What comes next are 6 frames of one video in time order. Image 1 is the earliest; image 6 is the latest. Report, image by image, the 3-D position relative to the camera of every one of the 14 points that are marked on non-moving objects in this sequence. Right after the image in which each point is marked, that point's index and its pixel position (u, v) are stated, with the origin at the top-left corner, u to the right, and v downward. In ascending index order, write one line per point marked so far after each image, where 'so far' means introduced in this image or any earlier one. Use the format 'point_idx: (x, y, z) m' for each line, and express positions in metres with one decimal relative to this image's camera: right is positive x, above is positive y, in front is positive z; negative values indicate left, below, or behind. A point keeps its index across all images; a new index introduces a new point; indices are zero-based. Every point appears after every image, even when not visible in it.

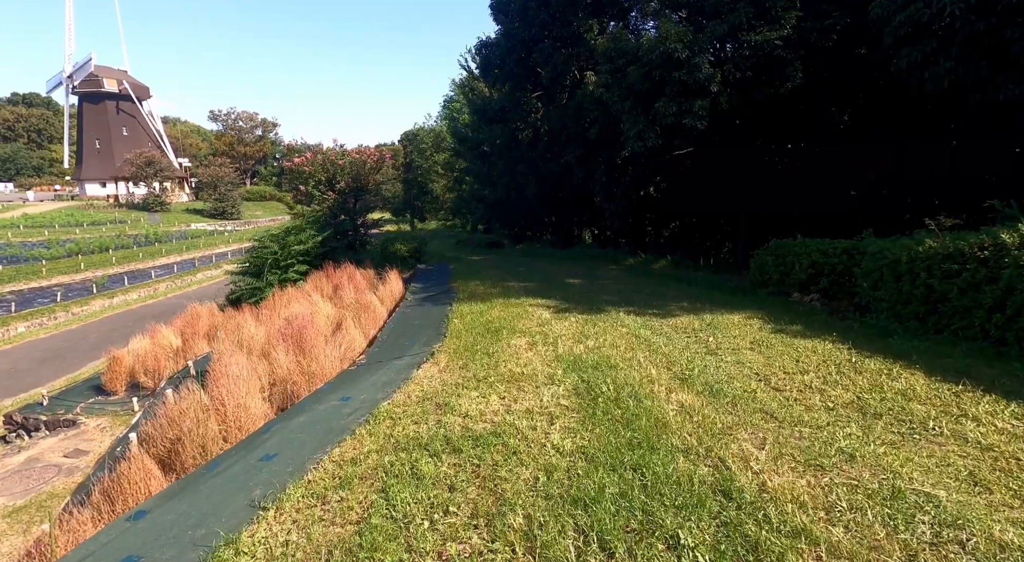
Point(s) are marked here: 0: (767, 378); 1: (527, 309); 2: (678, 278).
0: (+1.9, -0.7, +4.7) m
1: (+0.2, -0.4, +8.5) m
2: (+3.0, 0.0, +11.5) m
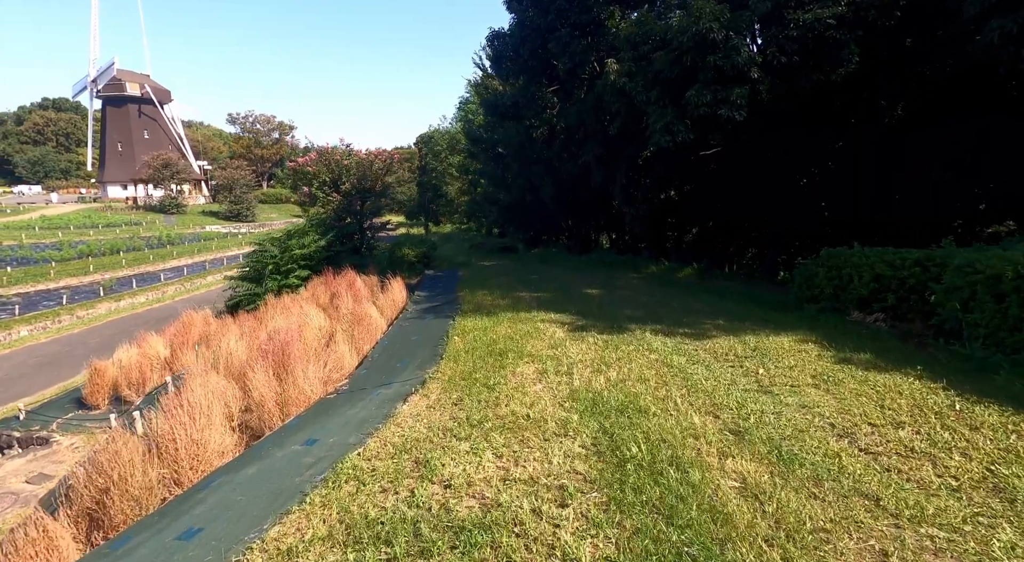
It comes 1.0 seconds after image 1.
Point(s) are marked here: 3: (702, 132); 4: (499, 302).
0: (+1.9, -0.9, +3.6) m
1: (+0.3, -0.5, +7.4) m
2: (+3.2, -0.1, +10.4) m
3: (+2.7, +2.1, +9.1) m
4: (-0.2, -0.3, +9.8) m
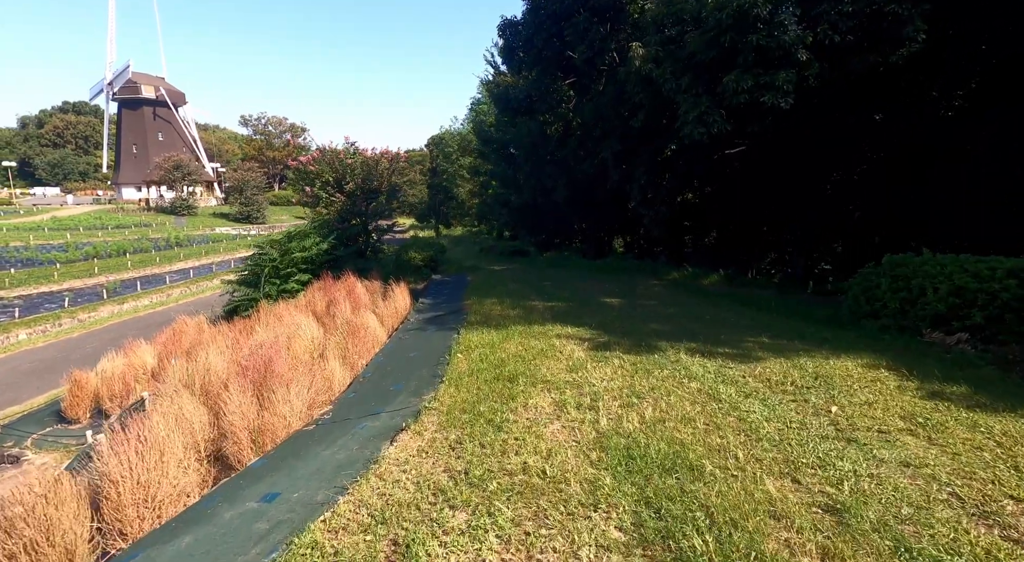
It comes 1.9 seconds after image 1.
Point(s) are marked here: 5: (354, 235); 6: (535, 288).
0: (+1.9, -1.0, +2.6) m
1: (+0.4, -0.6, +6.5) m
2: (+3.4, -0.3, +9.4) m
3: (+2.9, +2.0, +8.2) m
4: (0.0, -0.4, +8.9) m
5: (-4.2, +1.2, +16.8) m
6: (+0.4, -0.1, +11.9) m
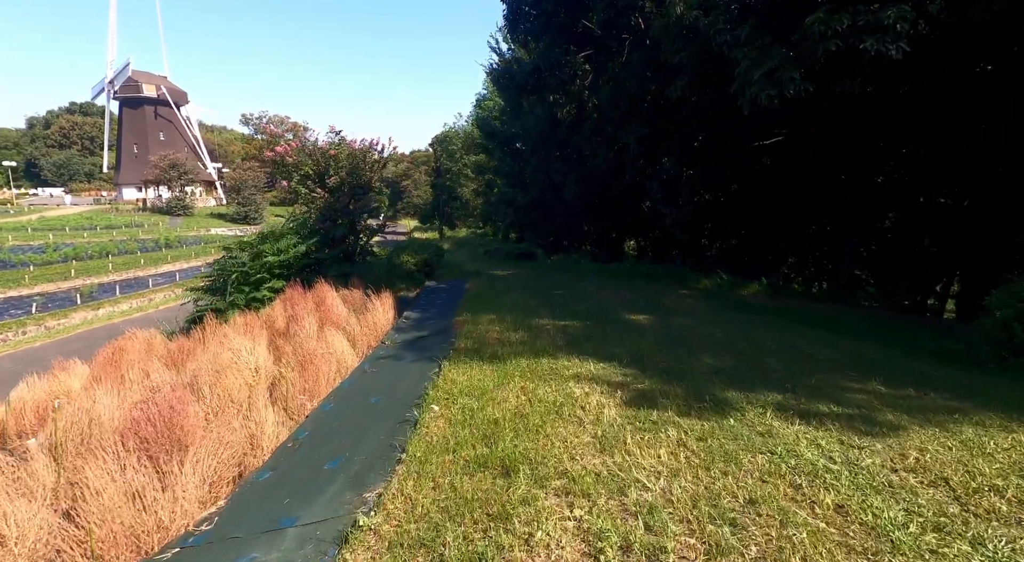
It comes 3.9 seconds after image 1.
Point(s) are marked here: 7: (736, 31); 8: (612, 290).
0: (+1.9, -1.1, +0.6) m
1: (+0.4, -0.8, +4.5) m
2: (+3.4, -0.4, +7.4) m
3: (+2.9, +1.9, +6.2) m
4: (0.0, -0.6, +6.9) m
5: (-4.1, +1.1, +14.9) m
6: (+0.5, -0.3, +9.9) m
7: (+2.1, +2.4, +6.1) m
8: (+1.7, -0.2, +10.9) m
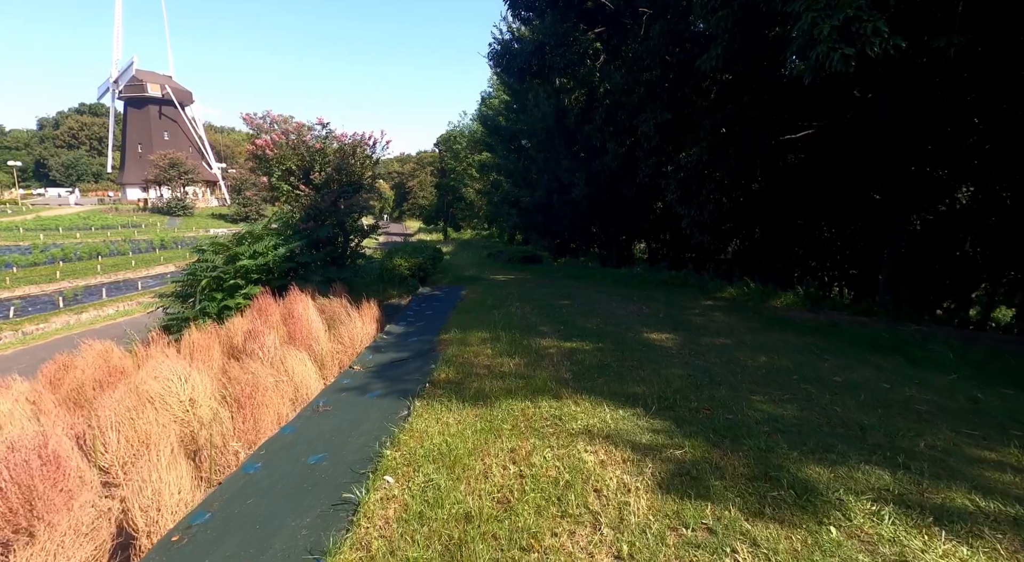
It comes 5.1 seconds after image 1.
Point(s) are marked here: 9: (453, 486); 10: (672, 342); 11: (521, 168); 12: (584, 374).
0: (+1.8, -1.2, -0.8) m
1: (+0.3, -0.9, +3.1) m
2: (+3.4, -0.6, +6.0) m
3: (+2.9, +1.7, +4.8) m
4: (-0.1, -0.7, +5.6) m
5: (-4.0, +0.9, +13.6) m
6: (+0.5, -0.4, +8.5) m
7: (+2.1, +2.3, +4.7) m
8: (+1.7, -0.3, +9.6) m
9: (-0.3, -0.9, +3.1) m
10: (+1.6, -0.6, +6.4) m
11: (+0.3, +3.4, +19.0) m
12: (+0.6, -0.7, +5.0) m
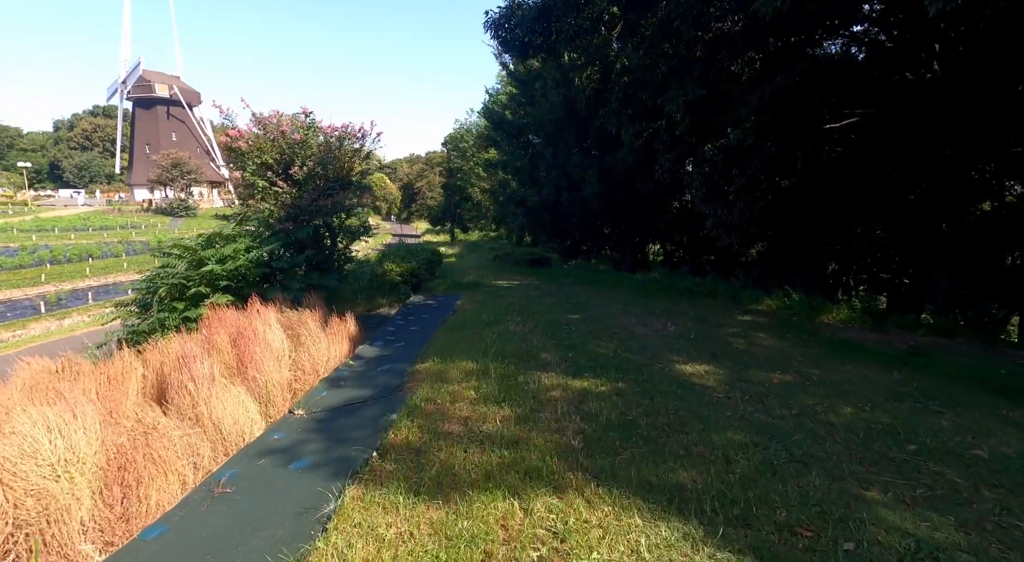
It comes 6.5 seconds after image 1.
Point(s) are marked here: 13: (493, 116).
0: (+1.6, -1.3, -2.3) m
1: (+0.2, -1.0, +1.6) m
2: (+3.3, -0.7, +4.4) m
3: (+2.8, +1.6, +3.2) m
4: (-0.2, -0.8, +4.0) m
5: (-4.0, +0.8, +12.1) m
6: (+0.4, -0.6, +7.0) m
7: (+2.0, +2.1, +3.1) m
8: (+1.7, -0.4, +8.0) m
9: (-0.4, -1.1, +1.5) m
10: (+1.5, -0.7, +4.8) m
11: (+0.4, +3.3, +17.5) m
12: (+0.5, -0.9, +3.4) m
13: (-0.7, +5.1, +19.4) m
